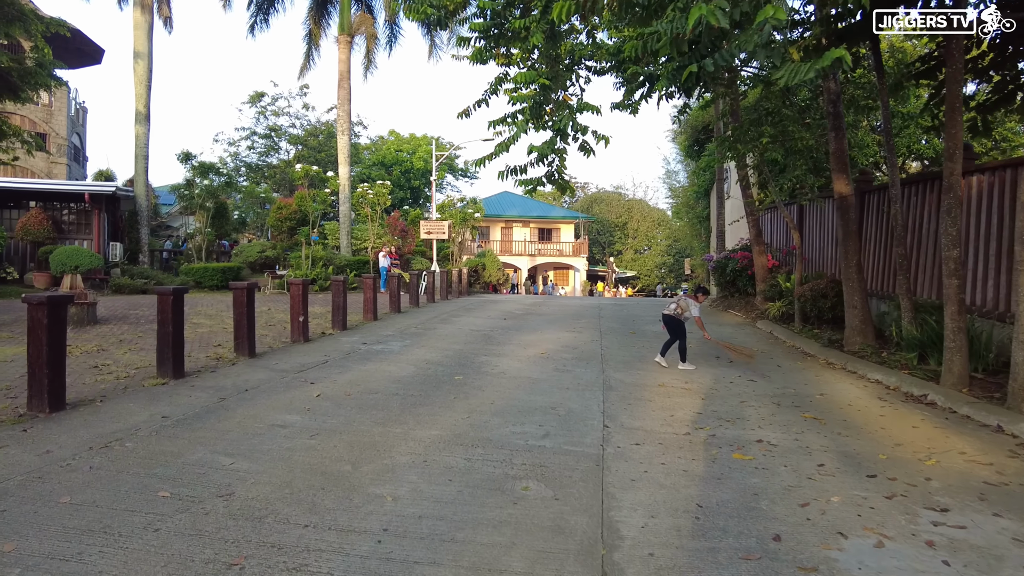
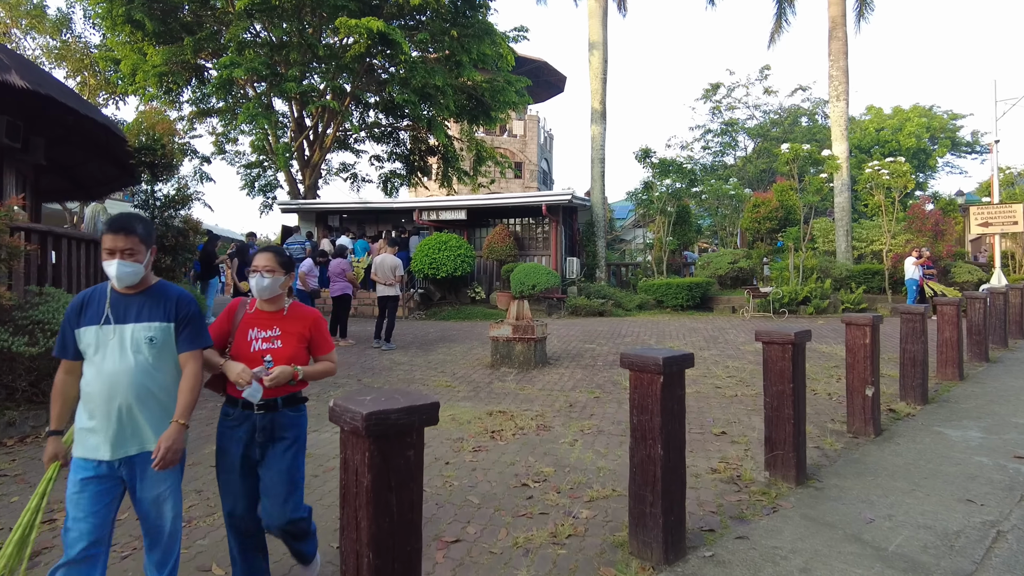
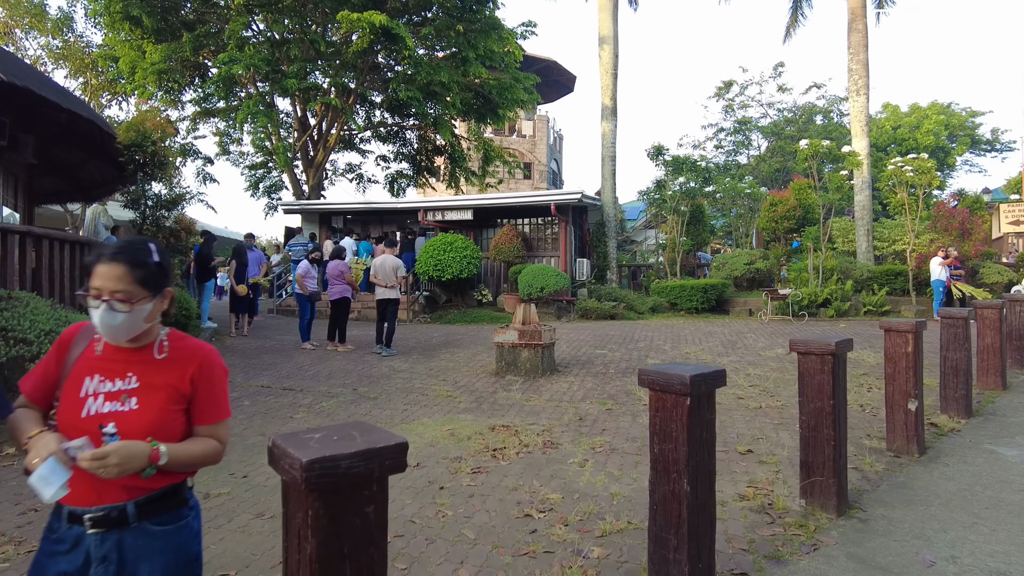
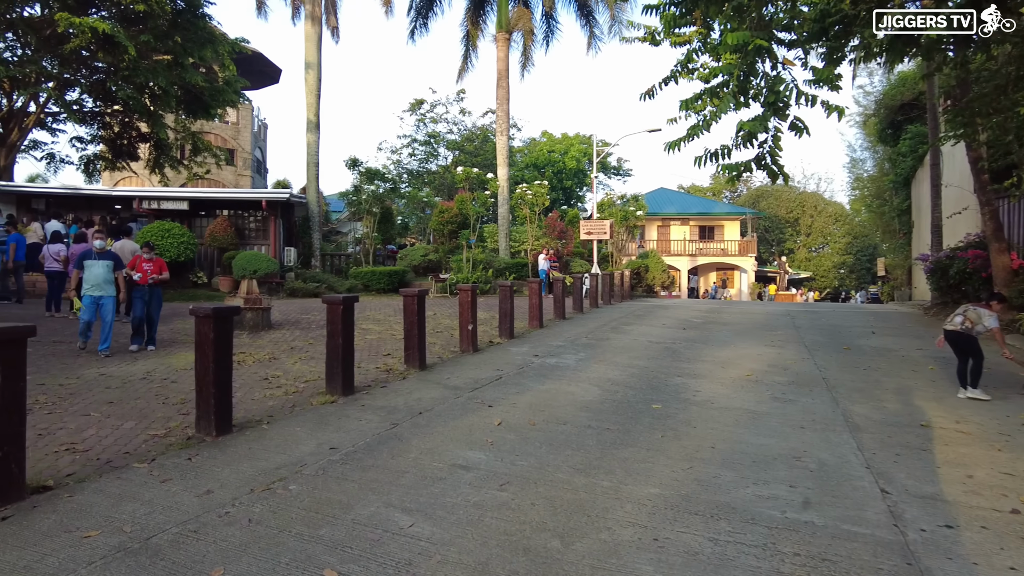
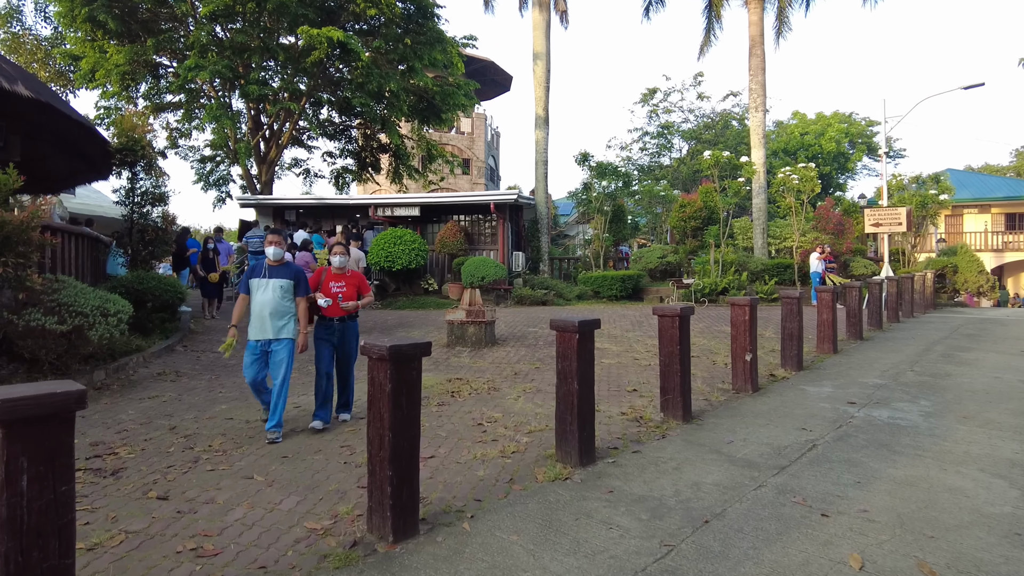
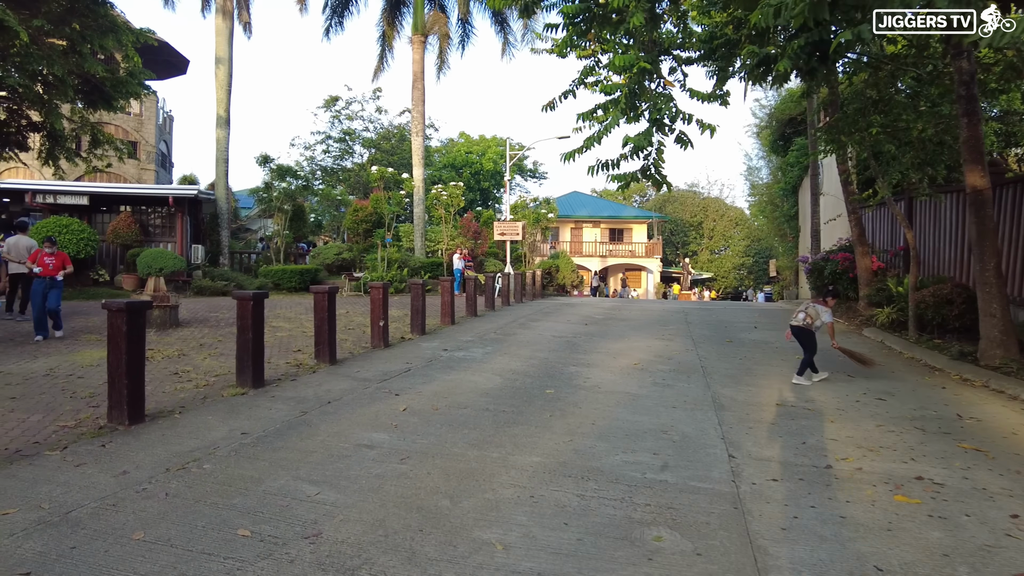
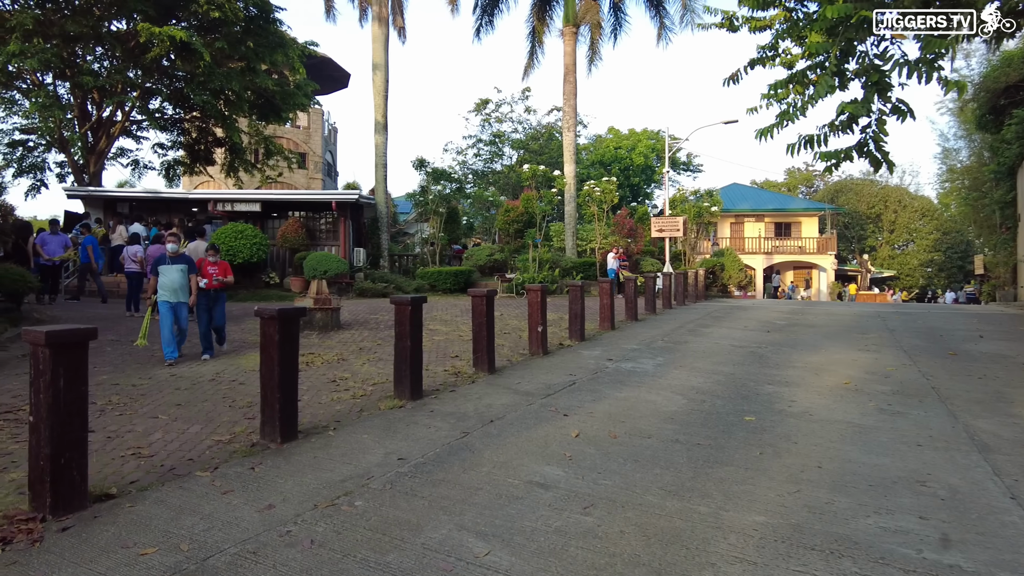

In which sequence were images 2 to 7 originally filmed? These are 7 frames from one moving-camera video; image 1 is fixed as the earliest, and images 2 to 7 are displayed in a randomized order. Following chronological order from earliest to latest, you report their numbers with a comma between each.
6, 4, 7, 5, 2, 3
